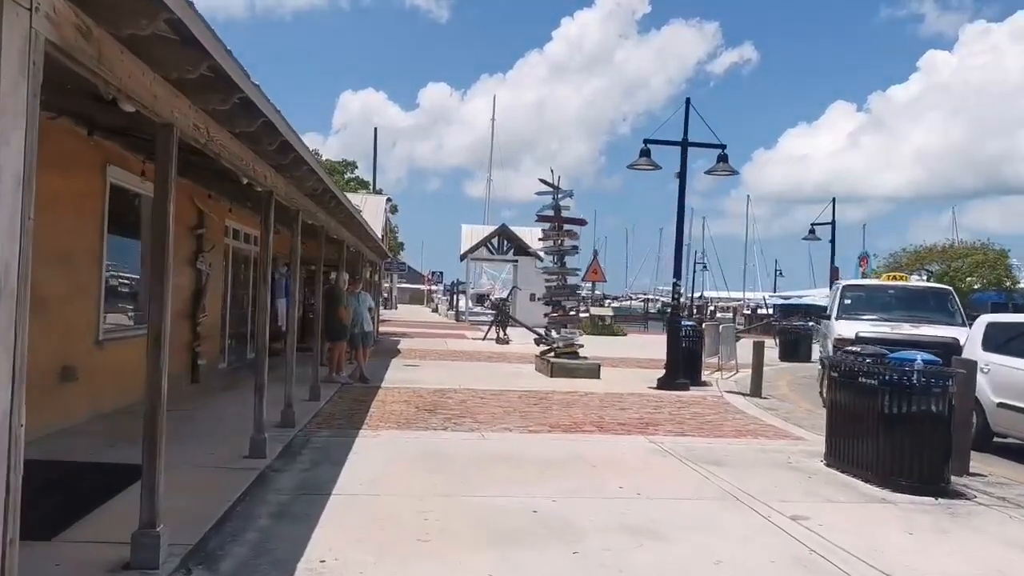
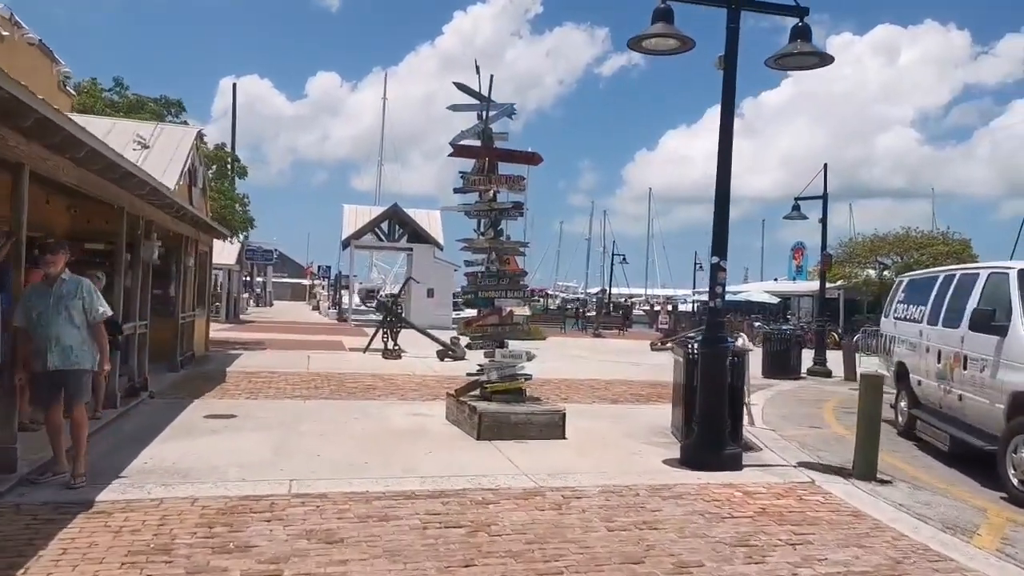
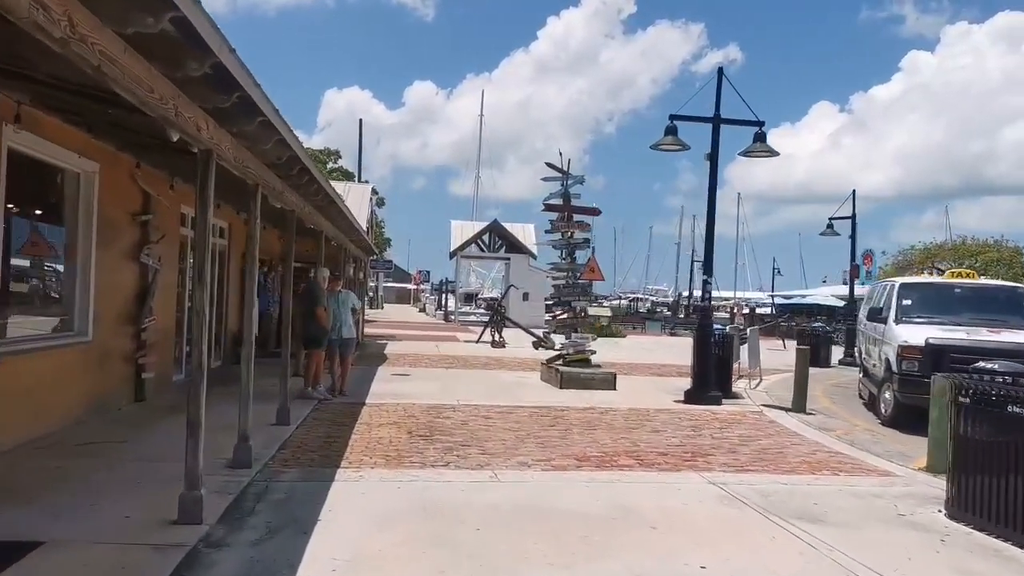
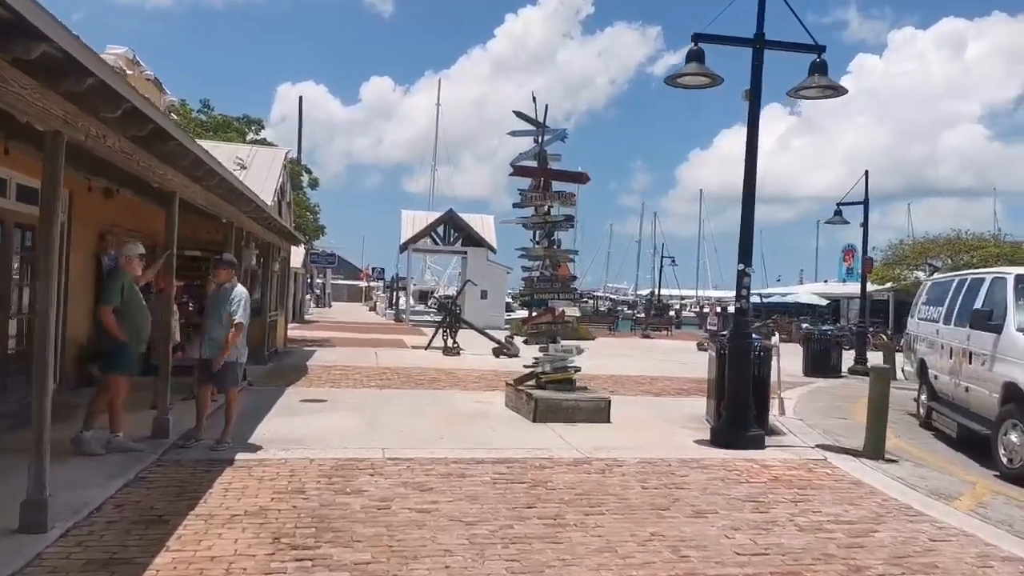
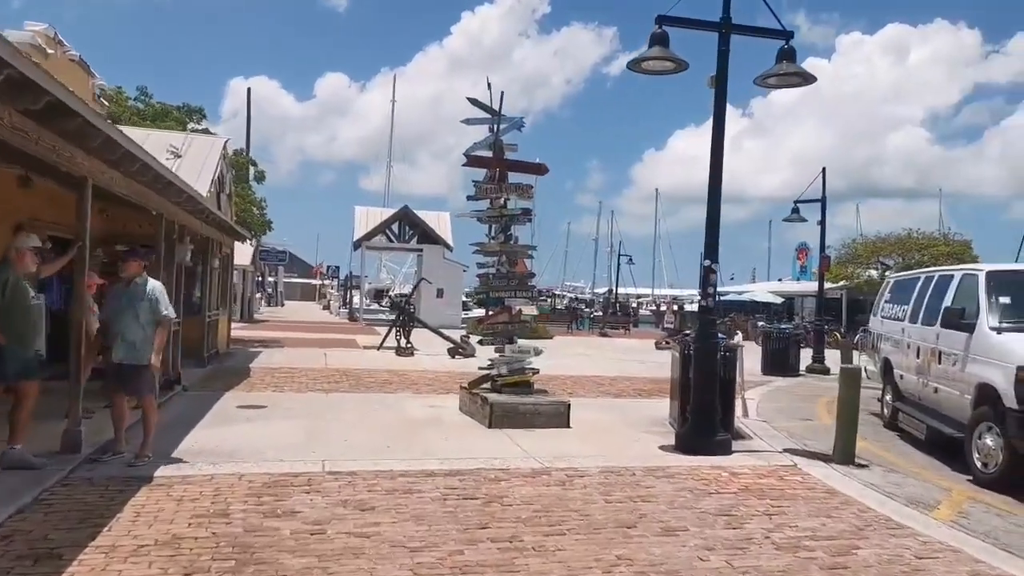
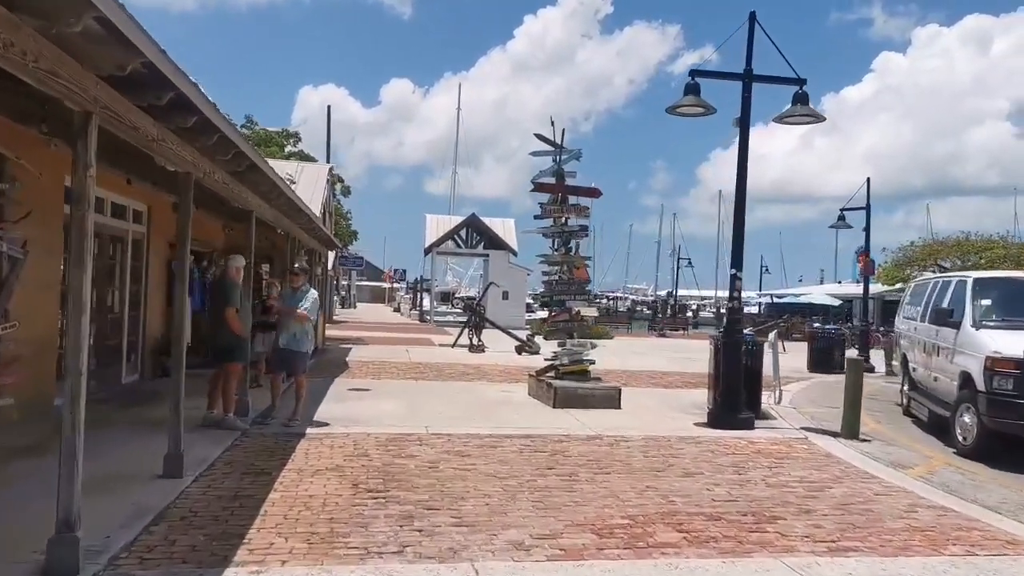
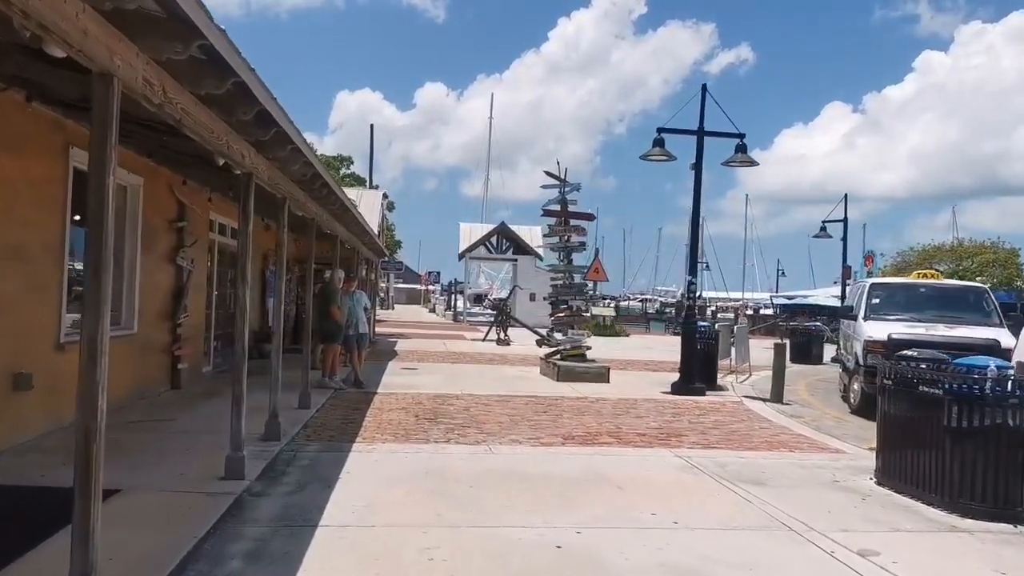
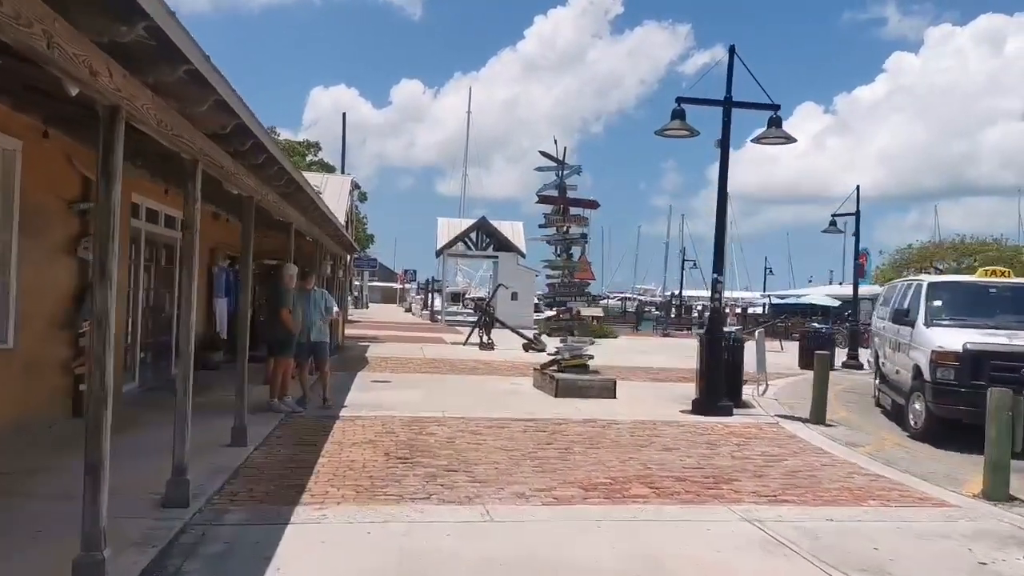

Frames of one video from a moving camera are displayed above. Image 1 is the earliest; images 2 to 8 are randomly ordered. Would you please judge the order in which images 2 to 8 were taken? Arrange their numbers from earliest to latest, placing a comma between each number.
7, 3, 8, 6, 4, 5, 2
